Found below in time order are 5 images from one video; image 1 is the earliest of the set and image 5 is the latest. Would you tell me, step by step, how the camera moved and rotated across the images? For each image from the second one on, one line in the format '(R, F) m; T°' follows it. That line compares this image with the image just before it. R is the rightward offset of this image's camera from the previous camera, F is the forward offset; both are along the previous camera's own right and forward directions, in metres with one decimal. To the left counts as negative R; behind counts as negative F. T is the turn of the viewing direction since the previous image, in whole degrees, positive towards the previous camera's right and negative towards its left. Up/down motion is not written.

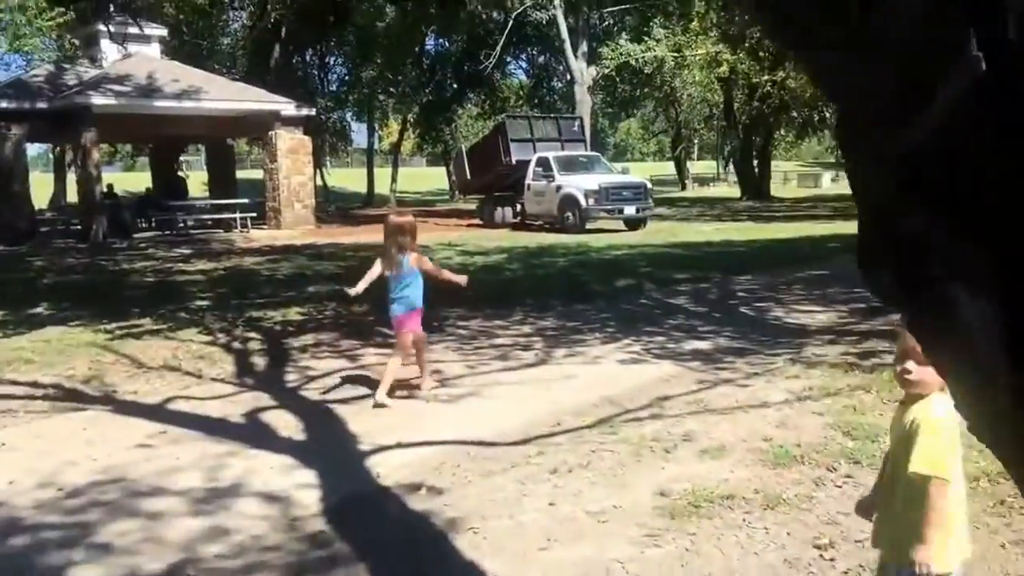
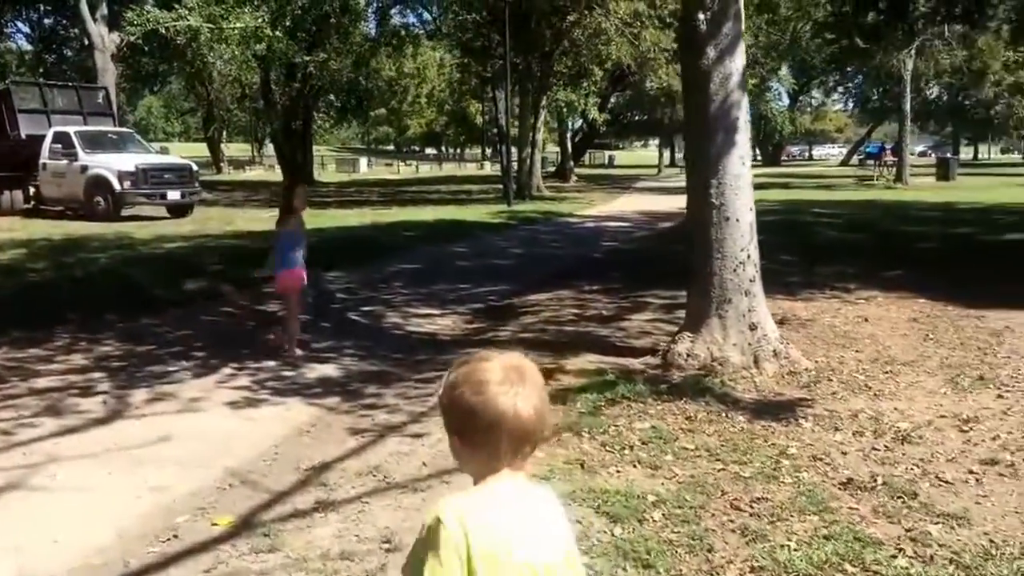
(-0.3, +2.3) m; +26°
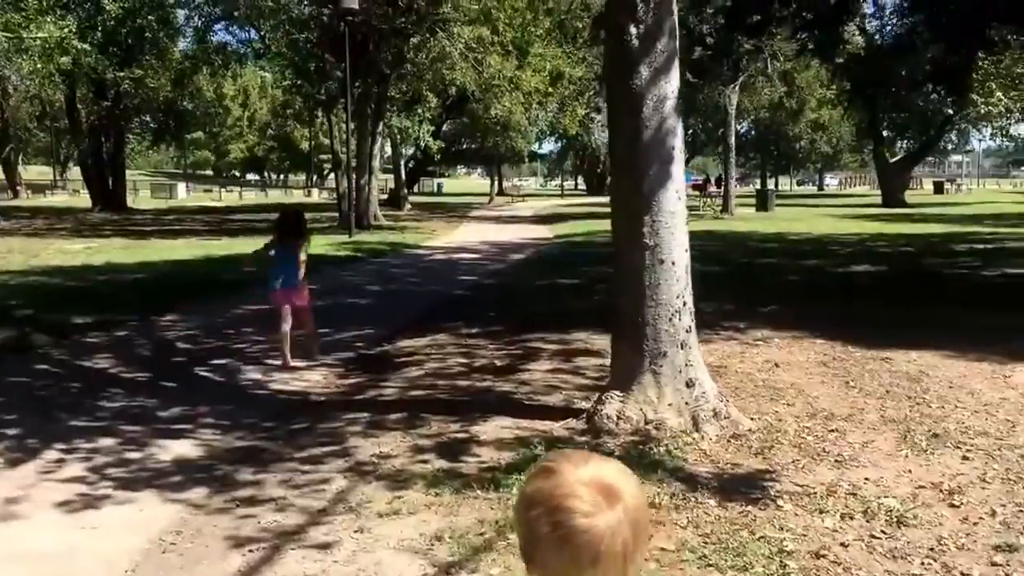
(-0.5, +1.2) m; +10°
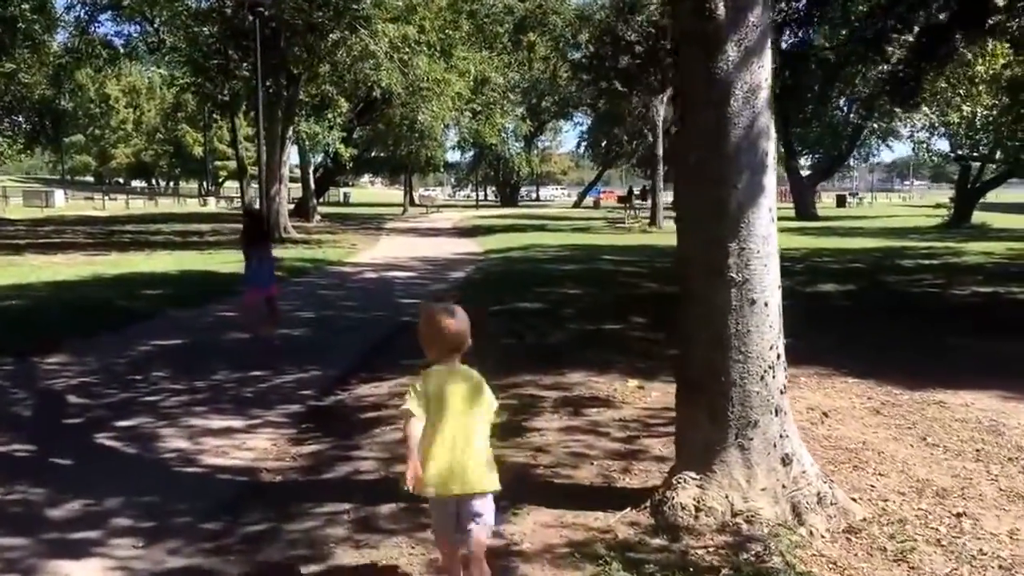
(-0.7, +1.6) m; +5°
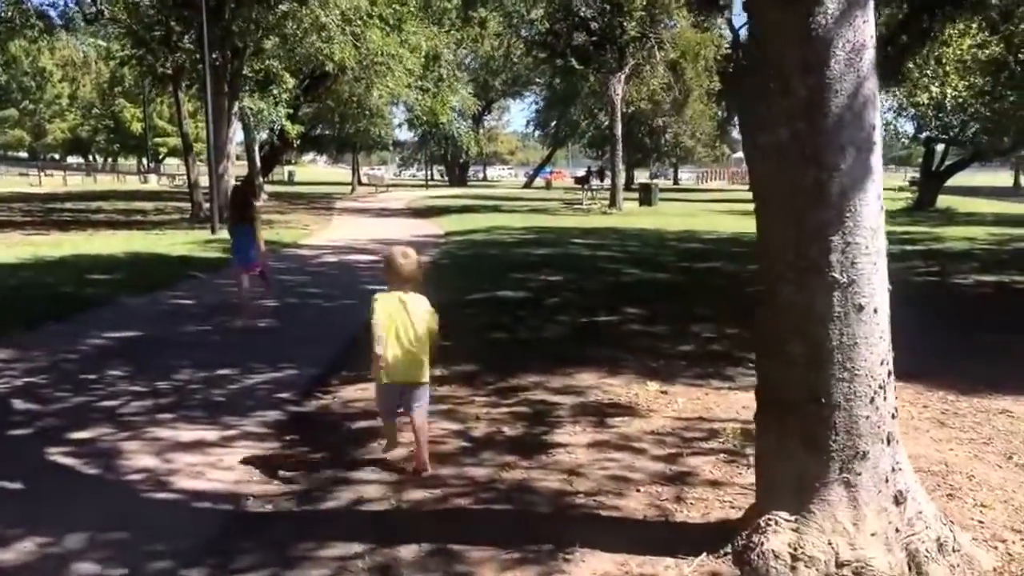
(-0.5, +0.9) m; +3°
